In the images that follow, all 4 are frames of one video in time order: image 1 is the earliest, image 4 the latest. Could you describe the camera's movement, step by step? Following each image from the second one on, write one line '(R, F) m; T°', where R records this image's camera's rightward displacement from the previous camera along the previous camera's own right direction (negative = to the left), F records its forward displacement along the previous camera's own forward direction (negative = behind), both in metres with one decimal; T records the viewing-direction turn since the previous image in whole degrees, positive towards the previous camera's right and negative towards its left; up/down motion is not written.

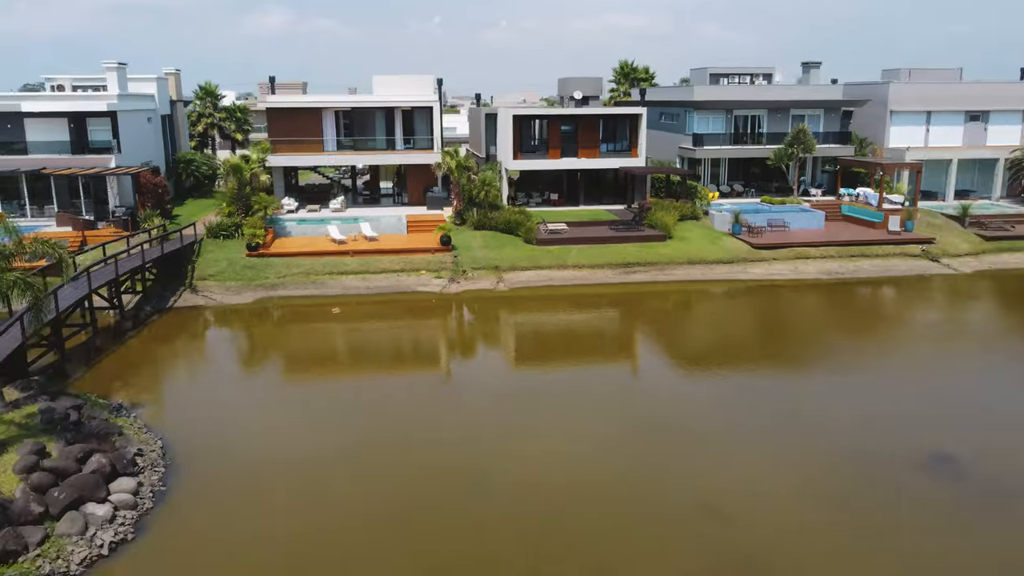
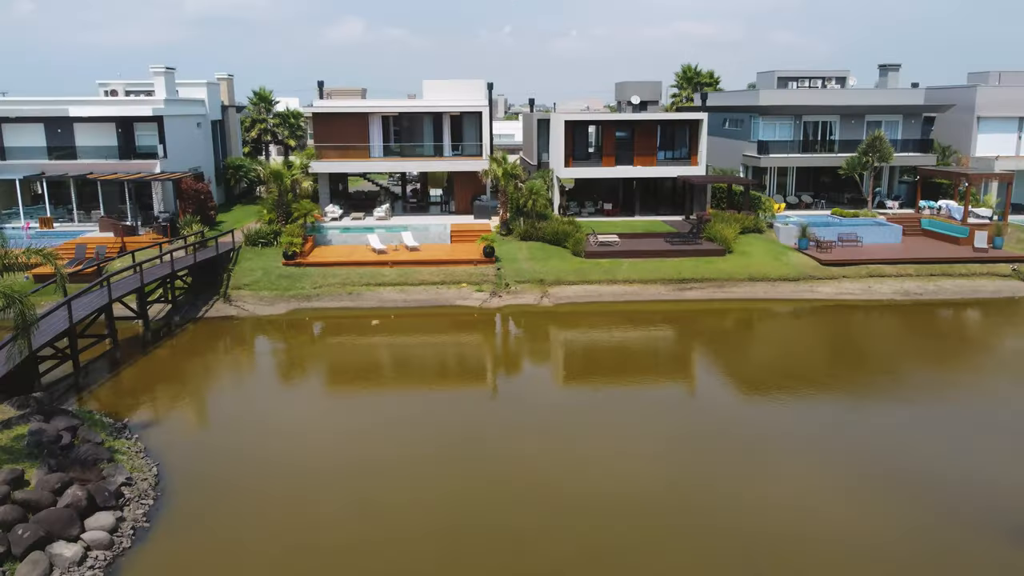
(+0.7, +1.9) m; -5°
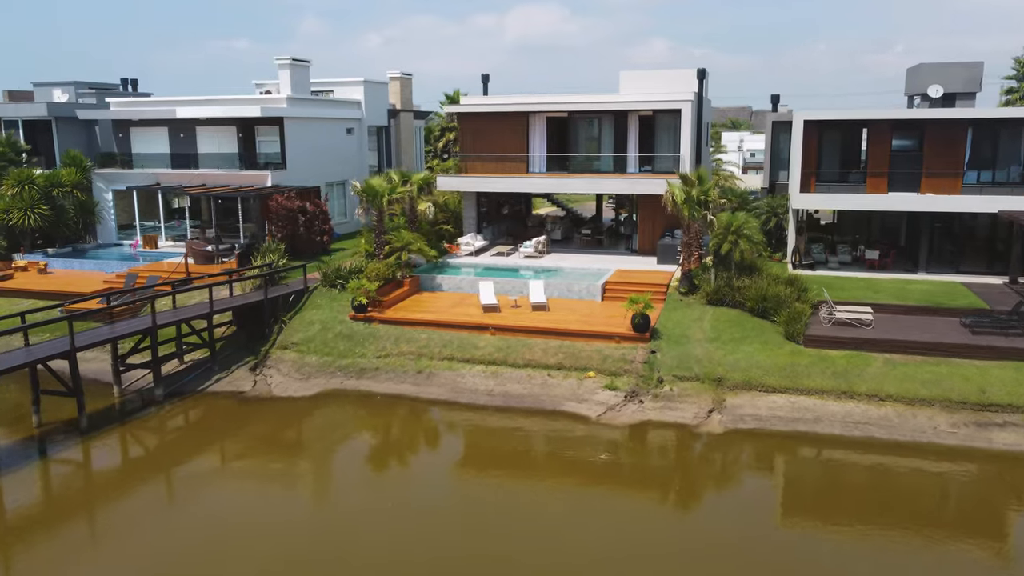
(+3.1, +12.4) m; -20°
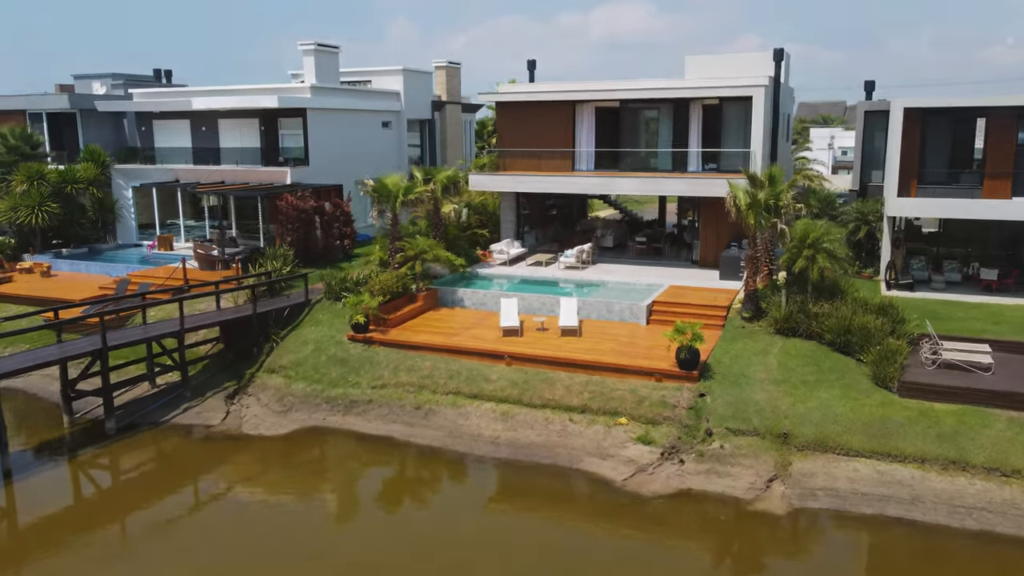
(+1.4, +3.8) m; -6°
